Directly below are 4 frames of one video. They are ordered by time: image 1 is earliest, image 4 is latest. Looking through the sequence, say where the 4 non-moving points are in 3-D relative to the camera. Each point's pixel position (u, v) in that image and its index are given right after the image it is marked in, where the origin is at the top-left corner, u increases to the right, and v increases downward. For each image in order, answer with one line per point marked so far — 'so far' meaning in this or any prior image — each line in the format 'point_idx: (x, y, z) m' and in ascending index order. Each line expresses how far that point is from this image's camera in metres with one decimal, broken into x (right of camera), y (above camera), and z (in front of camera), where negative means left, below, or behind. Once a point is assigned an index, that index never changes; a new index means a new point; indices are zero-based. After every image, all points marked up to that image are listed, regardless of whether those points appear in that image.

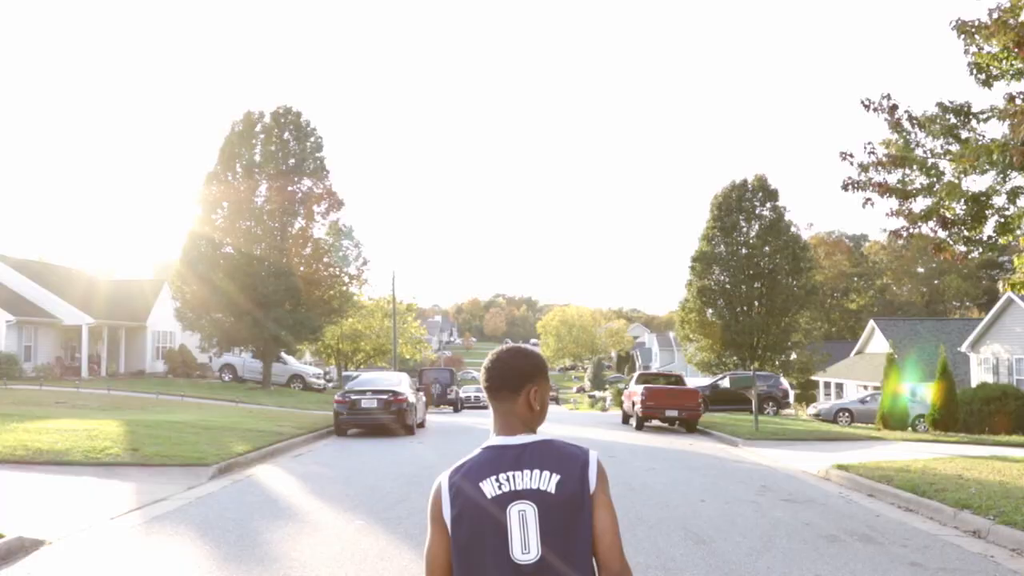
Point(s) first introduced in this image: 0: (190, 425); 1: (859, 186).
0: (-6.6, -2.8, +19.9) m
1: (+4.7, +1.4, +13.0) m
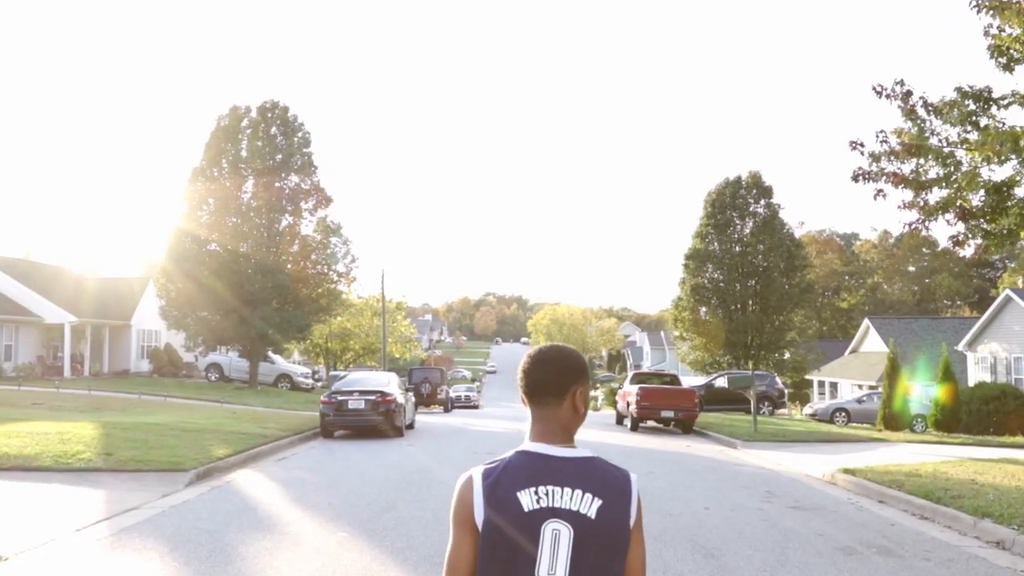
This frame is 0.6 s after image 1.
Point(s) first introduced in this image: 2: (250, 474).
0: (-6.8, -2.8, +19.1) m
1: (+4.6, +1.4, +12.4) m
2: (-4.0, -2.8, +14.7) m
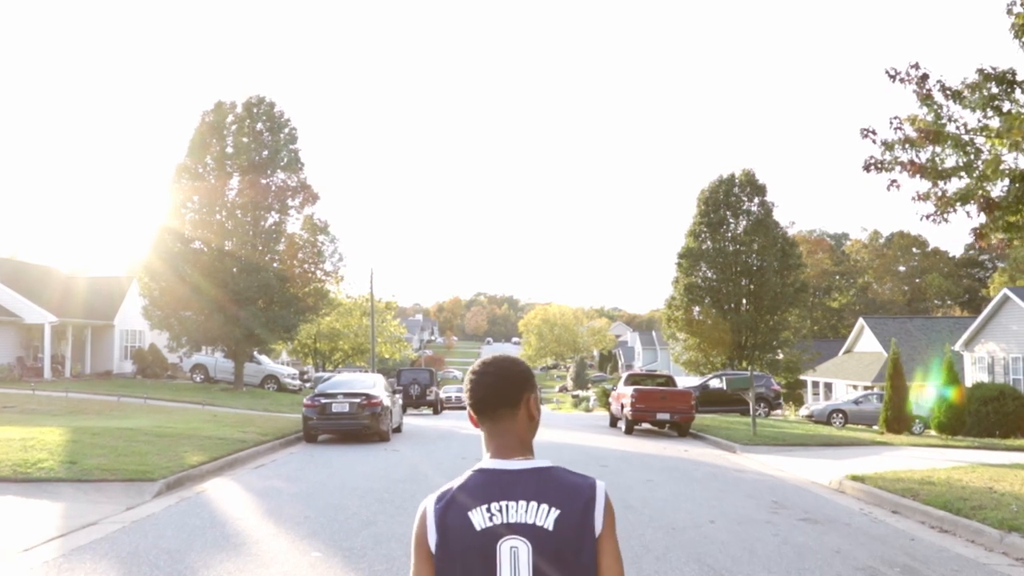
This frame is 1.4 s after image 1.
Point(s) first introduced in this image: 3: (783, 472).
0: (-6.9, -2.7, +18.2) m
1: (+4.5, +1.5, +11.6) m
2: (-4.1, -2.8, +13.8) m
3: (+4.6, -3.1, +16.3) m
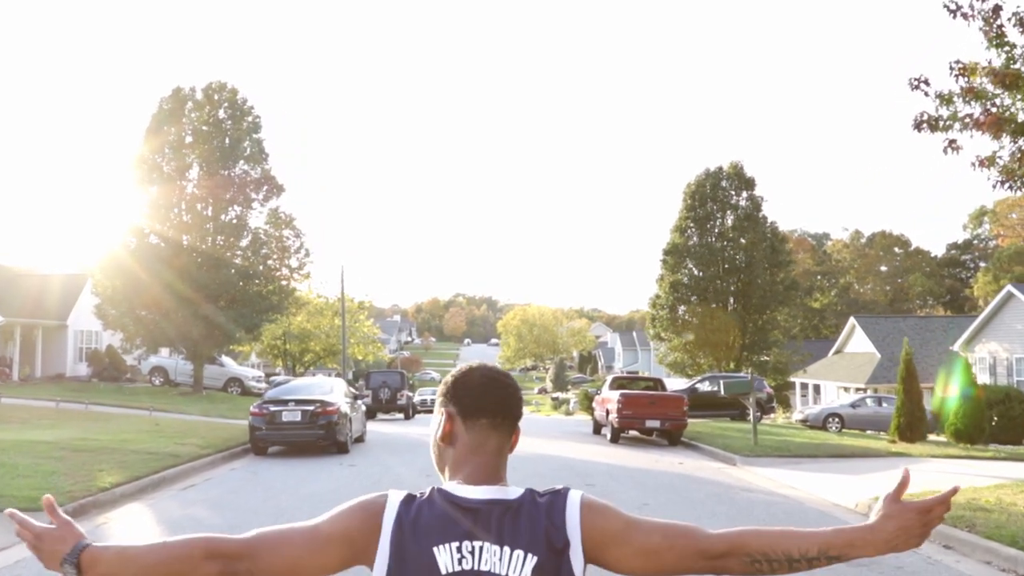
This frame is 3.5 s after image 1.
0: (-7.4, -2.6, +15.8) m
1: (+4.2, +1.6, +9.5) m
2: (-4.5, -2.7, +11.4) m
3: (+4.2, -3.0, +14.1) m
